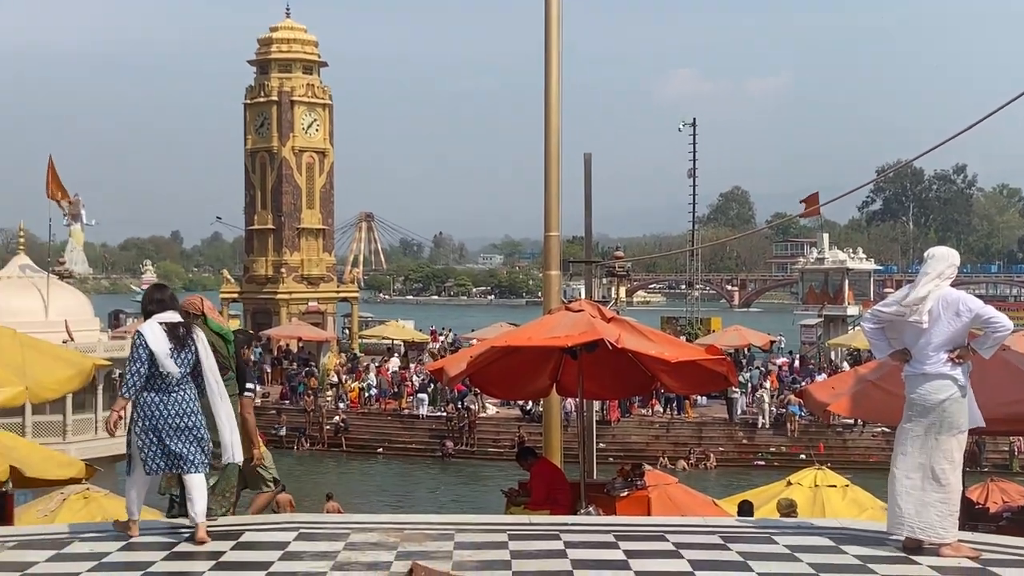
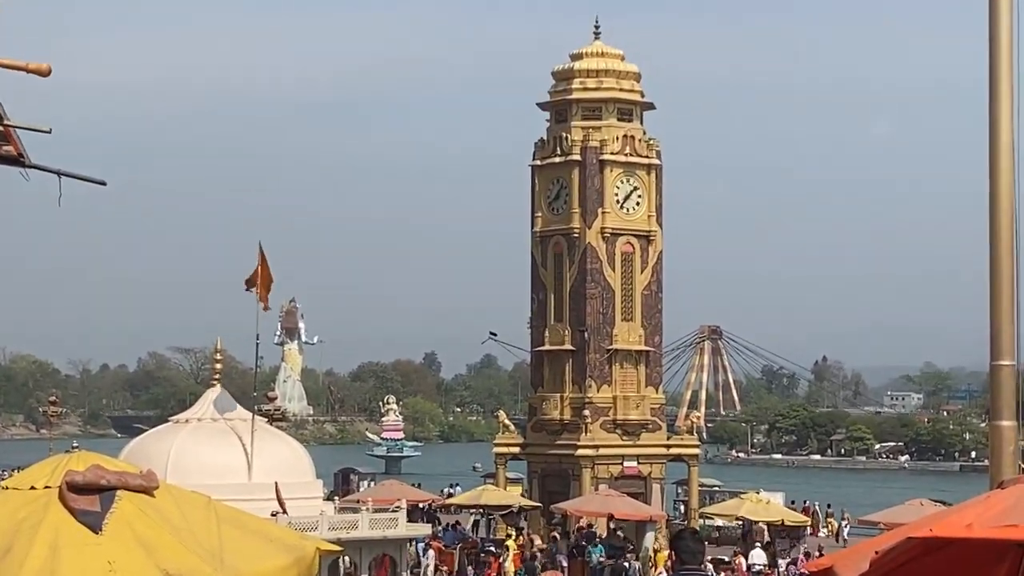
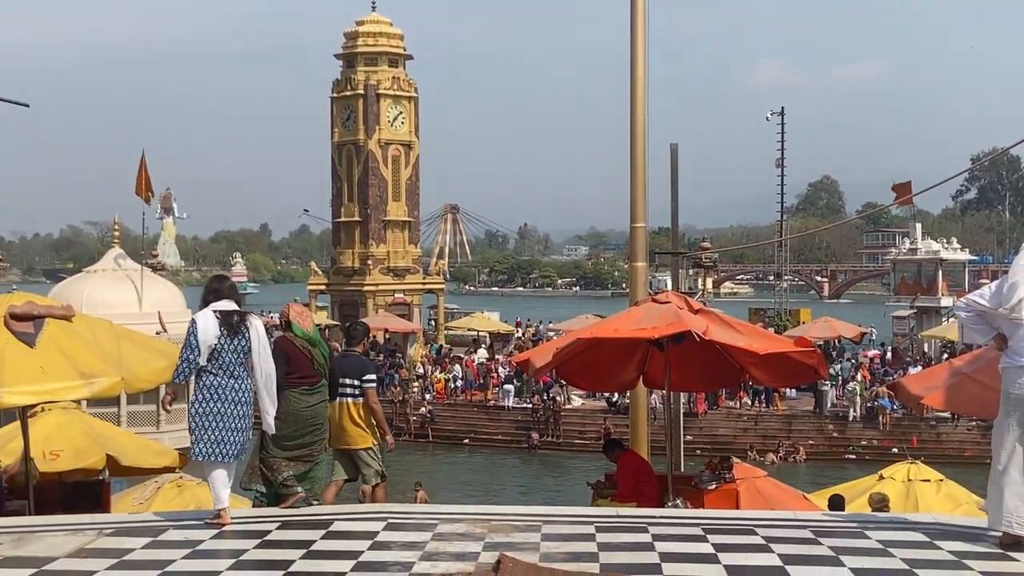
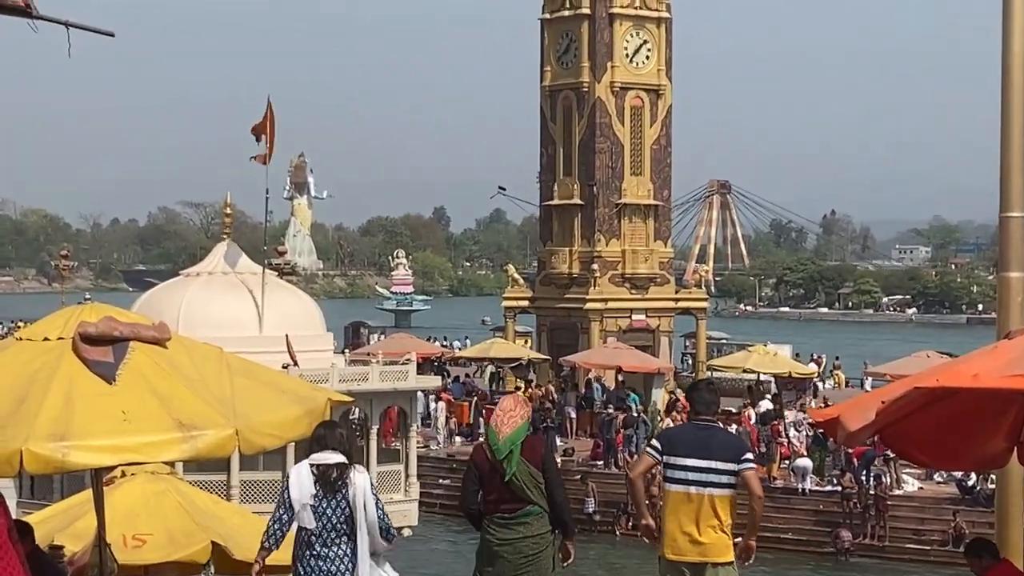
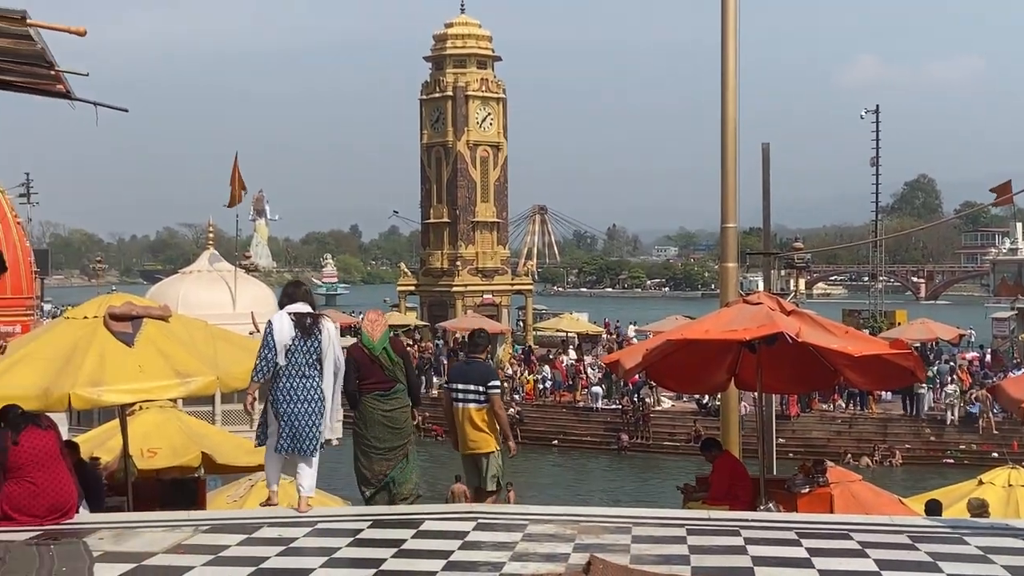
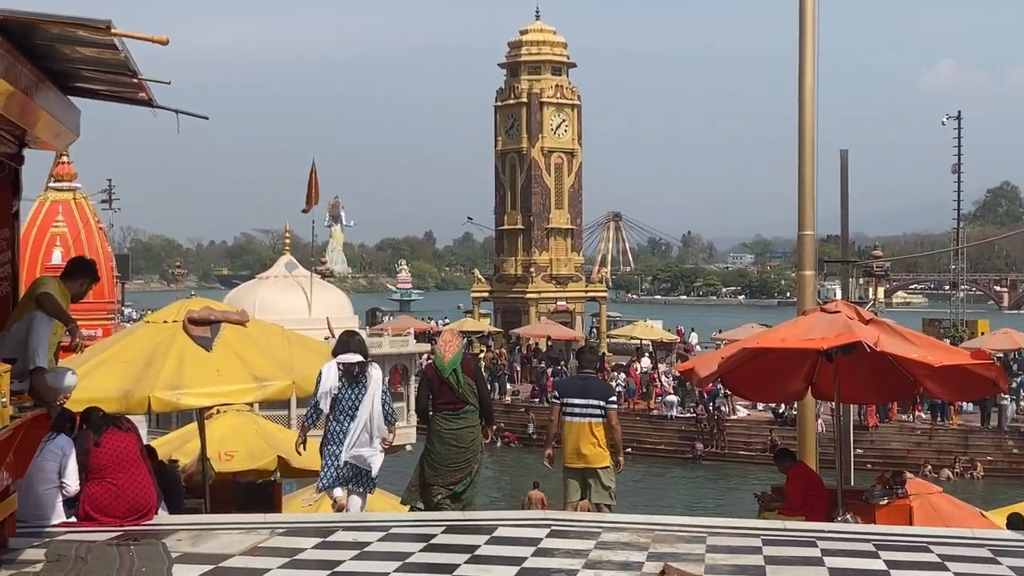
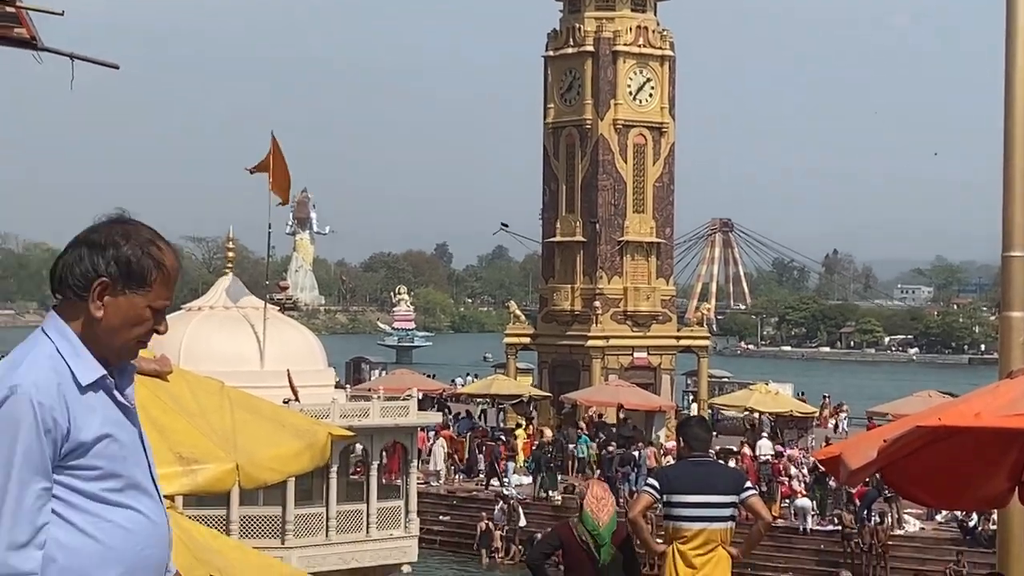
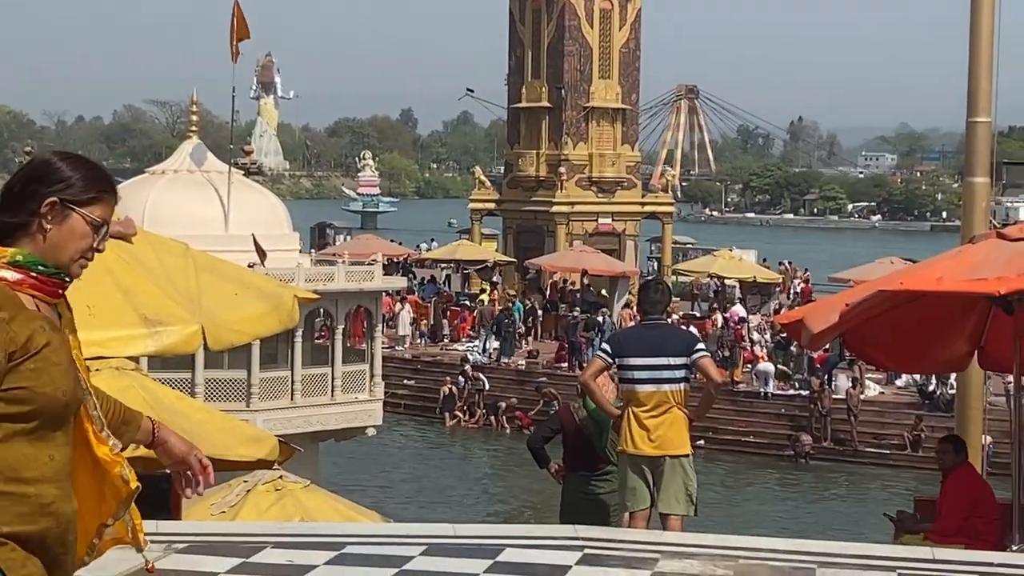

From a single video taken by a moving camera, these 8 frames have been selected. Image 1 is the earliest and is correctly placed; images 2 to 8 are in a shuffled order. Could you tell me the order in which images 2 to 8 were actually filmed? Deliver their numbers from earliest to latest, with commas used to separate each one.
3, 5, 6, 4, 2, 7, 8
